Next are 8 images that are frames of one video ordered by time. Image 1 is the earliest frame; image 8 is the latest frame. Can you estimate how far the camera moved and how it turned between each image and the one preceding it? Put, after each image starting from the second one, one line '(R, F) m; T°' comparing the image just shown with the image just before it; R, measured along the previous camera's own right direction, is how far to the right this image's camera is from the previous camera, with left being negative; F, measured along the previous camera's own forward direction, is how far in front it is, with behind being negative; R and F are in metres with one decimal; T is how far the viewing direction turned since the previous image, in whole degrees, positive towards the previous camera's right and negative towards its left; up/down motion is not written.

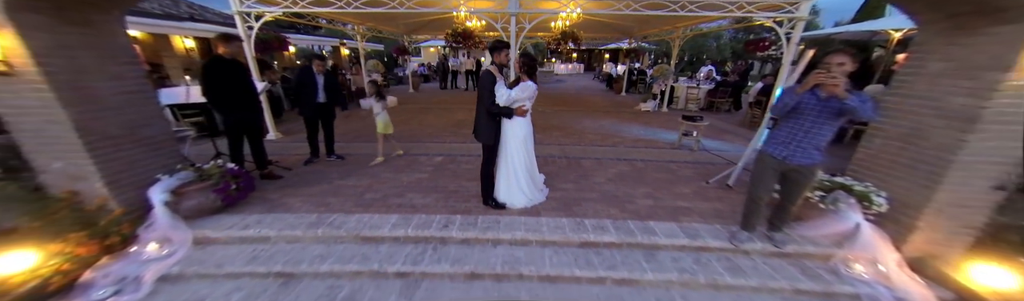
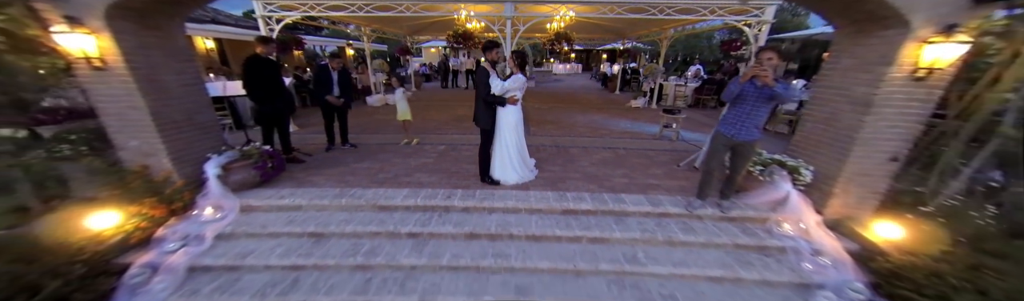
(+0.1, -0.5) m; 0°
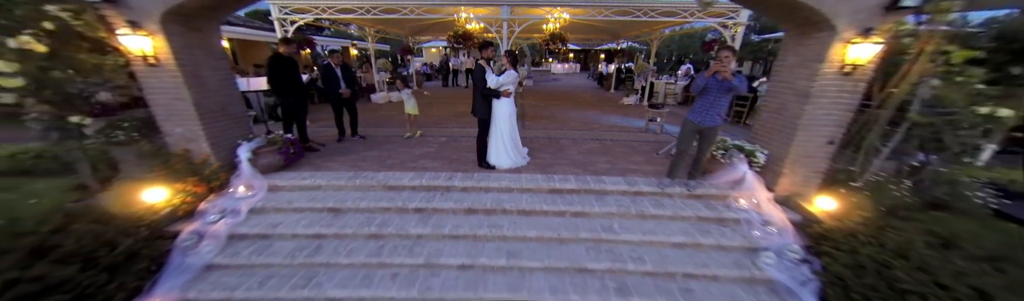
(+0.1, -0.4) m; 0°
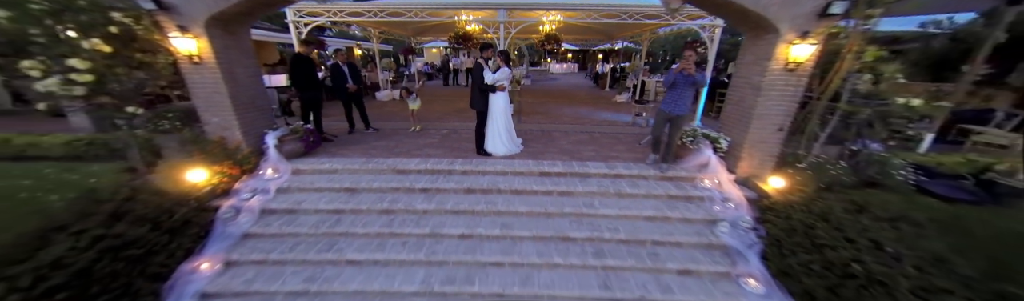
(+0.1, -0.5) m; 0°
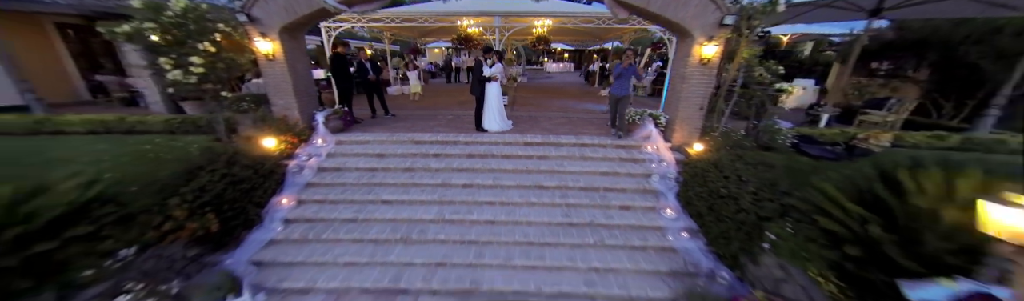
(+0.2, -1.2) m; 0°
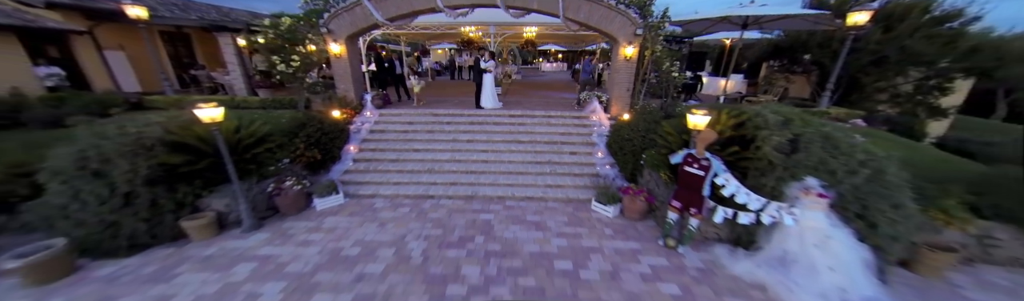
(+0.3, -2.2) m; 0°
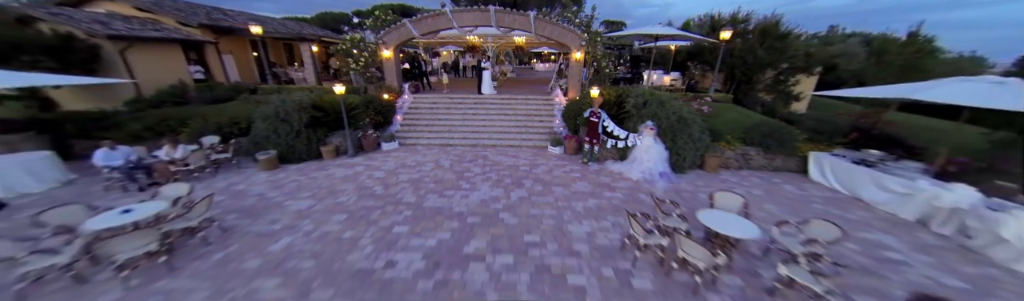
(+0.4, -3.4) m; 0°
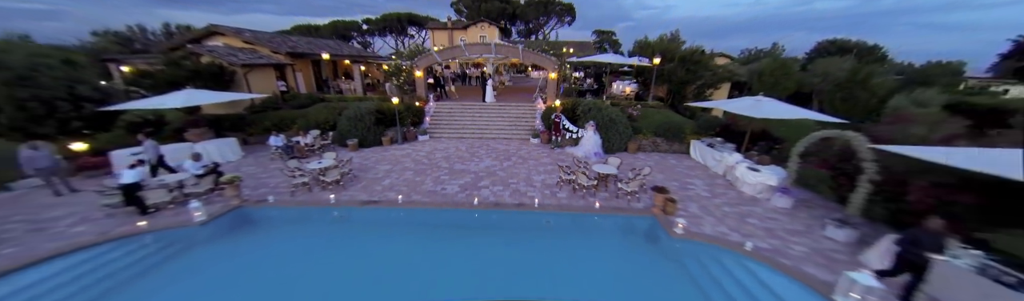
(+0.3, -4.0) m; 0°
